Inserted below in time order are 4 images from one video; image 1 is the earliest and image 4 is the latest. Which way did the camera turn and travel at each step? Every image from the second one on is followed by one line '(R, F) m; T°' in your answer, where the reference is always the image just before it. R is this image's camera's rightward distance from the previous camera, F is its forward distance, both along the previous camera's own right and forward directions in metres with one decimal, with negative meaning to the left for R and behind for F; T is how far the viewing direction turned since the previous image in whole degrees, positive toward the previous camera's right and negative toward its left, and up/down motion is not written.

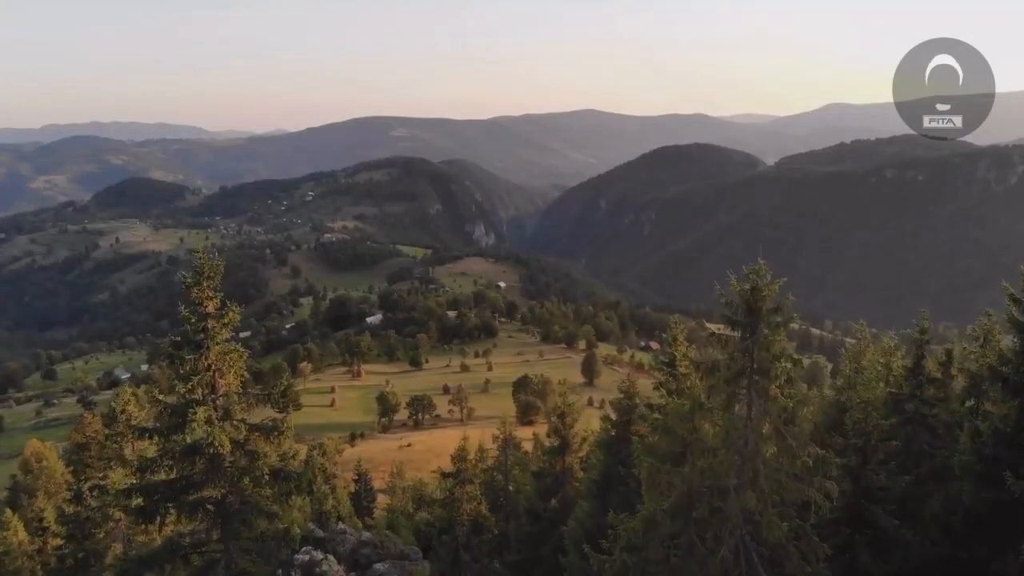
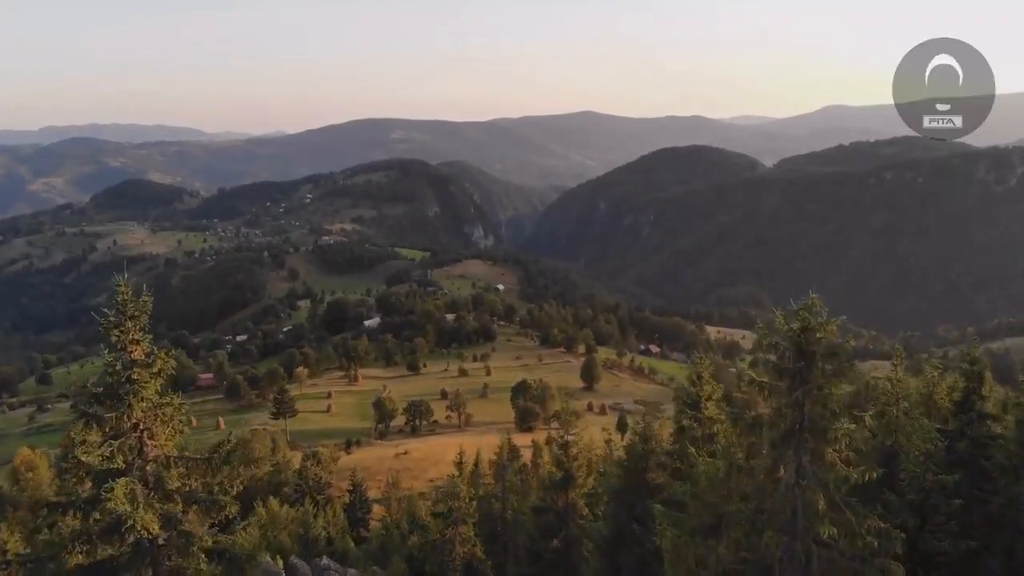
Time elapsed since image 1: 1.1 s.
(0.0, +0.8) m; 0°
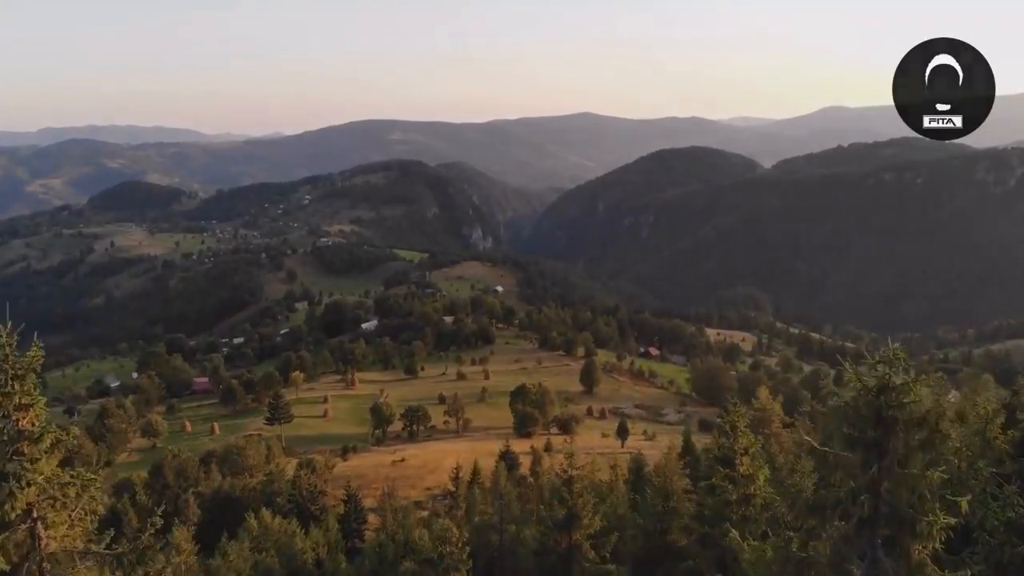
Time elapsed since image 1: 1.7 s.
(0.0, +0.8) m; 0°
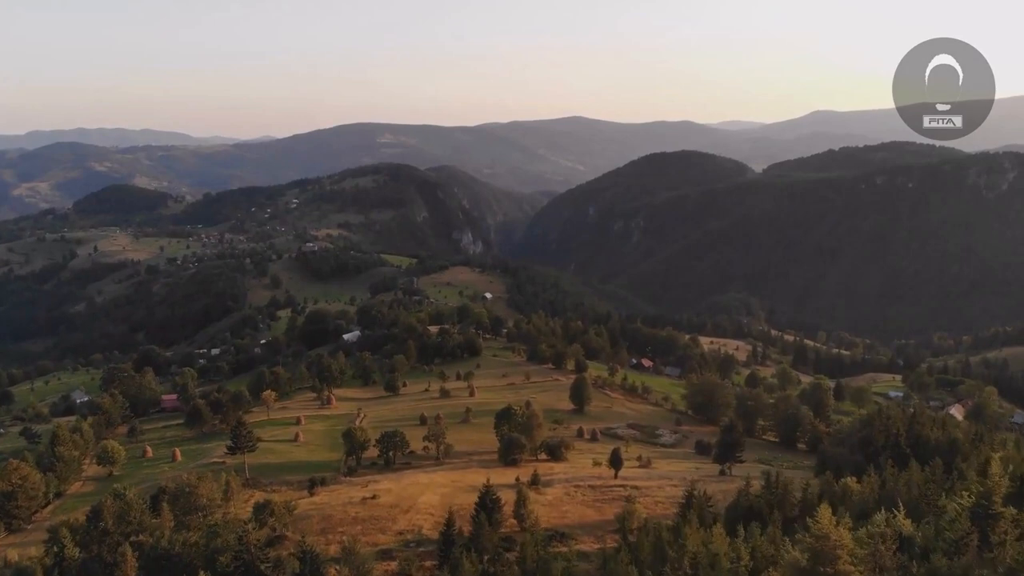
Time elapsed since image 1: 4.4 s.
(+0.5, +4.1) m; +1°
